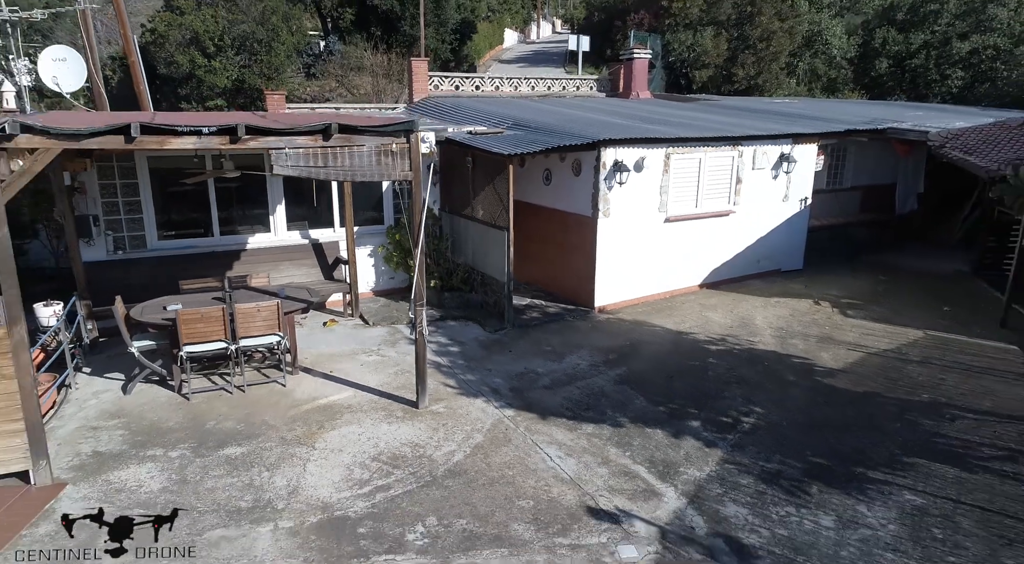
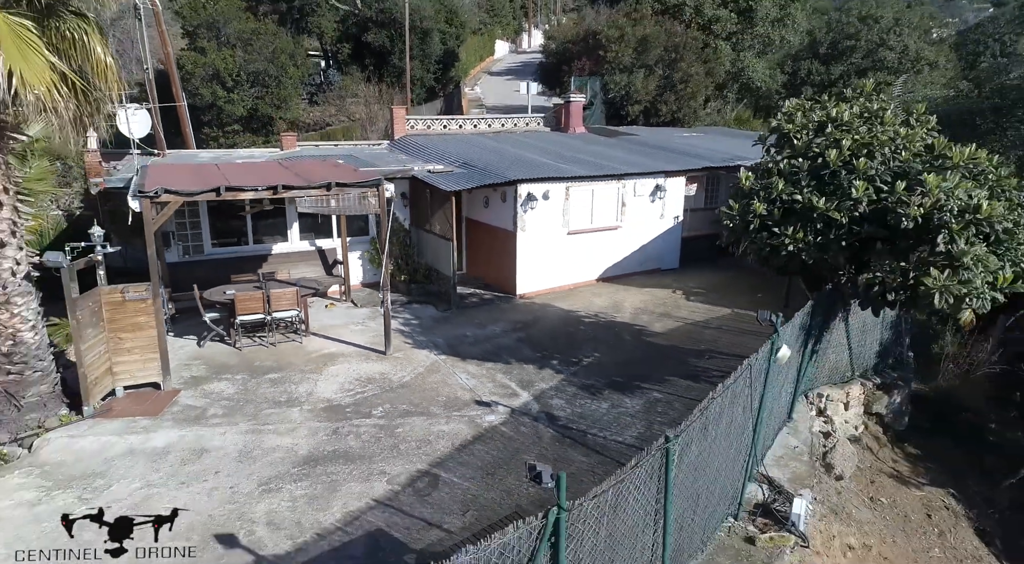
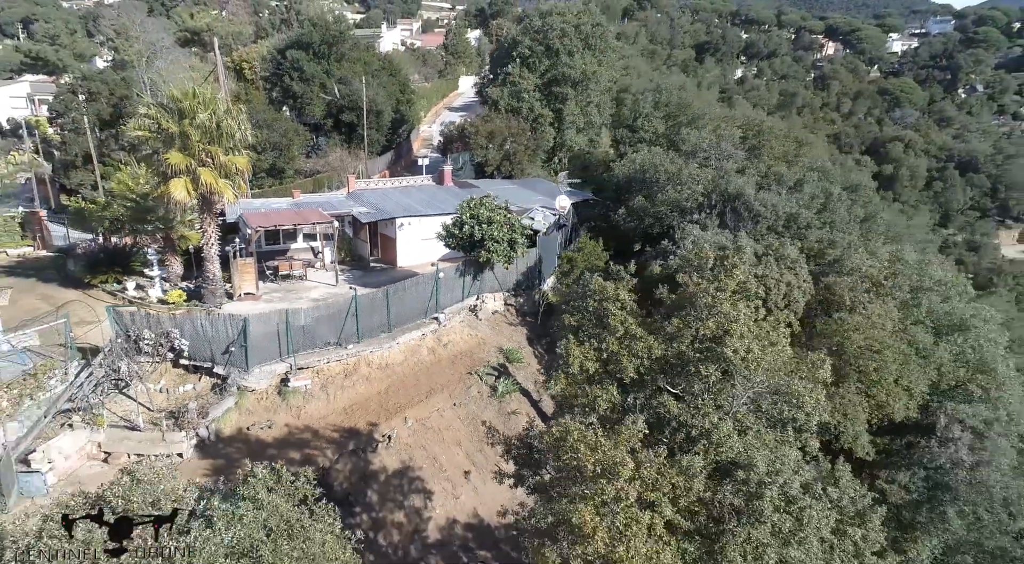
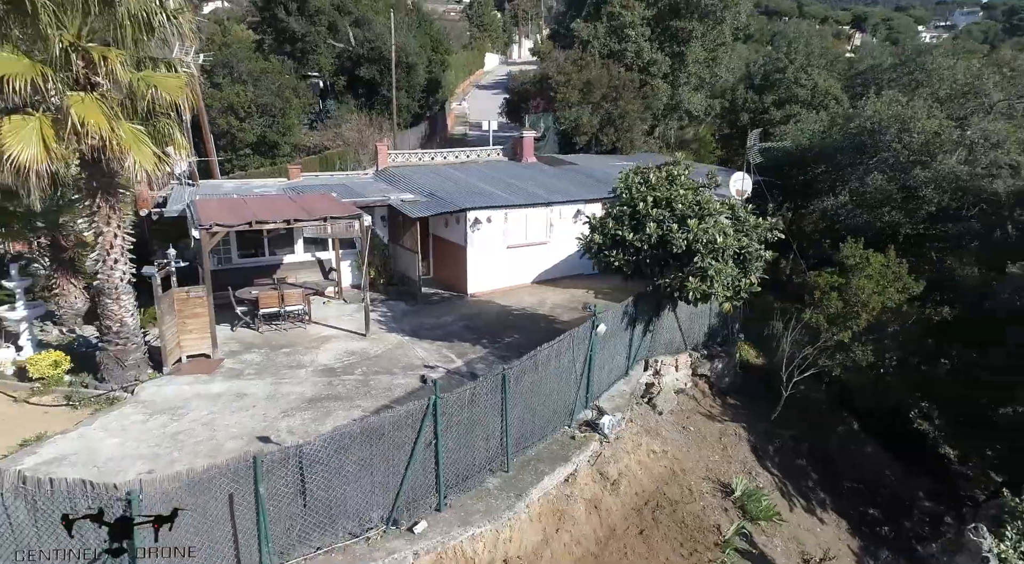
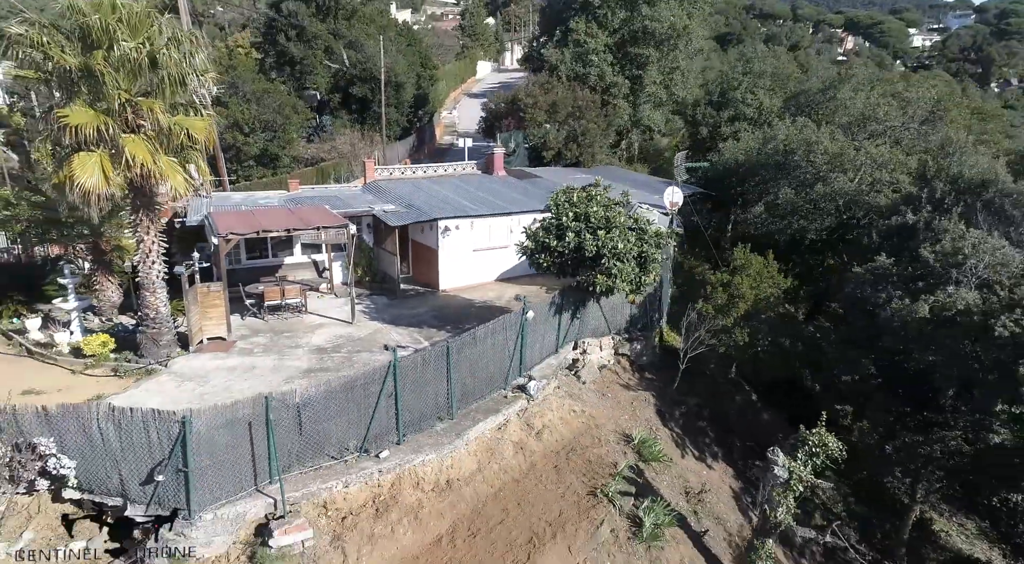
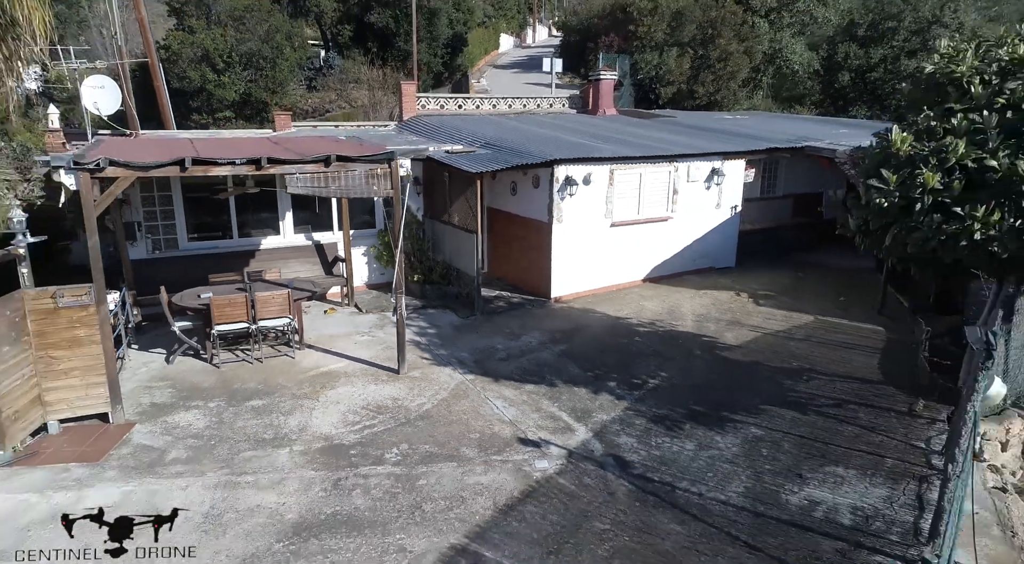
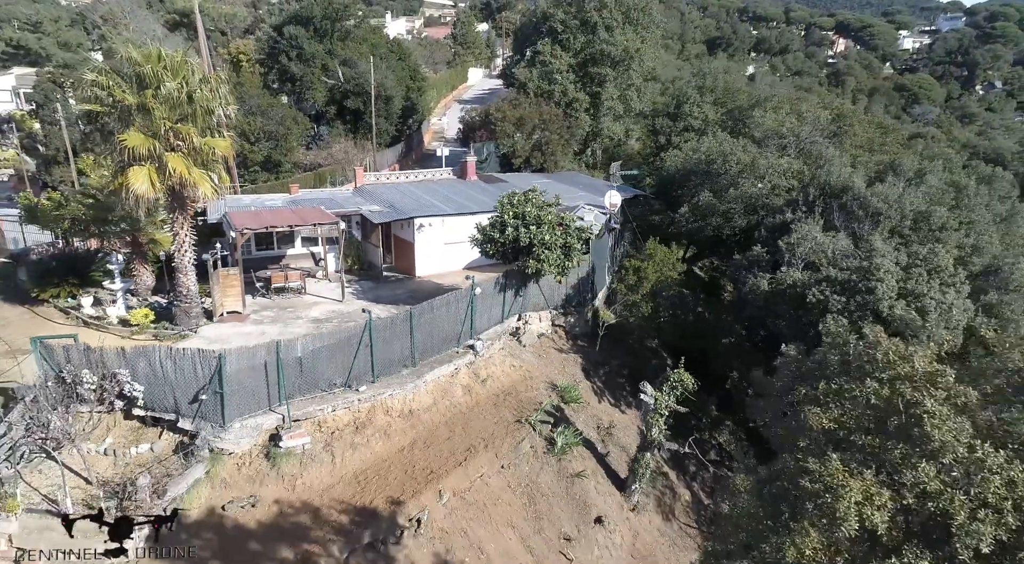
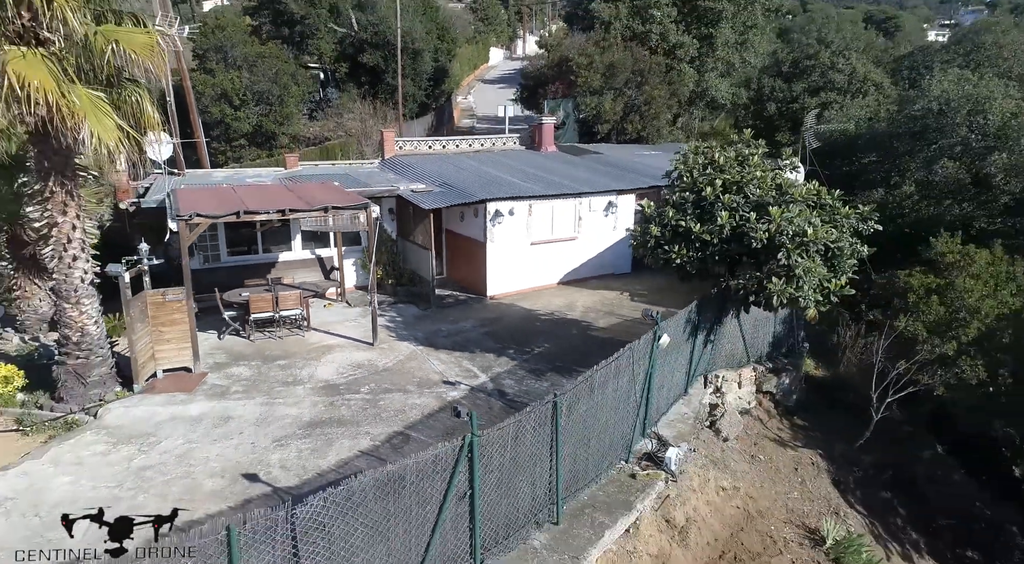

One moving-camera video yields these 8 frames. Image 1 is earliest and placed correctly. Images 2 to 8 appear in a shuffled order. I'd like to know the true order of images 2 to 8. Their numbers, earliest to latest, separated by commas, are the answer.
6, 2, 8, 4, 5, 7, 3
